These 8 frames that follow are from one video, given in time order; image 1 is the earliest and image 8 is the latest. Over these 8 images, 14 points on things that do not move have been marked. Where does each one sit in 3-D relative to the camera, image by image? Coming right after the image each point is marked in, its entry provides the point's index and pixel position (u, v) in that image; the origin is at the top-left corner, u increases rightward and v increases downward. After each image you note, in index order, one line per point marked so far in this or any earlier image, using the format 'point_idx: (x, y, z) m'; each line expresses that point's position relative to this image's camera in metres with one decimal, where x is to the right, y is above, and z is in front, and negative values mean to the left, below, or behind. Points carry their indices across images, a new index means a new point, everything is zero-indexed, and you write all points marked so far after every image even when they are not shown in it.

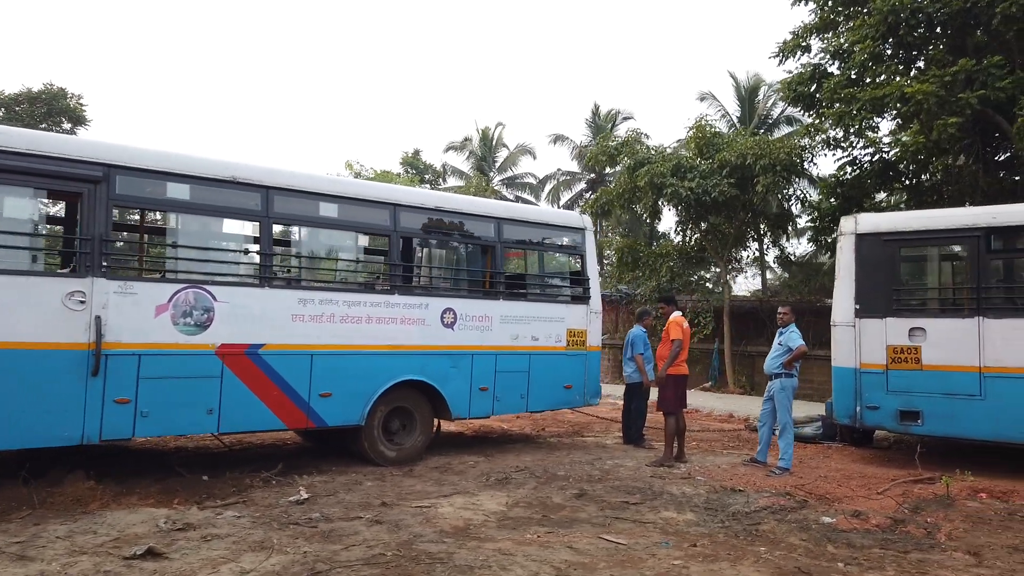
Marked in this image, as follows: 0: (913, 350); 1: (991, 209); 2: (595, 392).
0: (+4.1, -0.6, +7.8) m
1: (+4.8, +0.8, +7.6) m
2: (+1.0, -1.2, +8.8) m
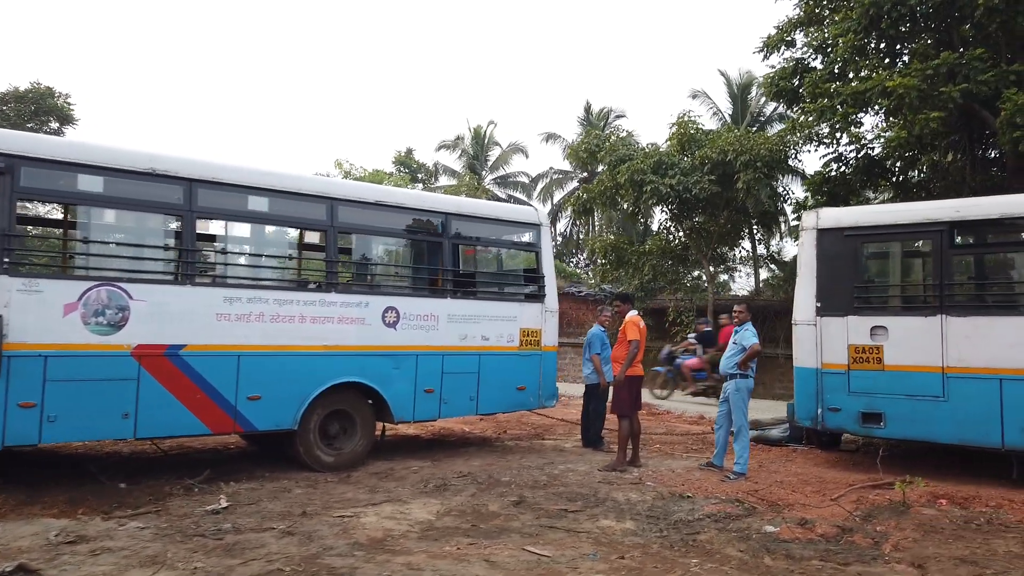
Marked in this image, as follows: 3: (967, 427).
0: (+3.6, -0.6, +7.5) m
1: (+4.3, +0.8, +7.3) m
2: (+0.4, -1.2, +8.5) m
3: (+4.2, -1.3, +7.1) m
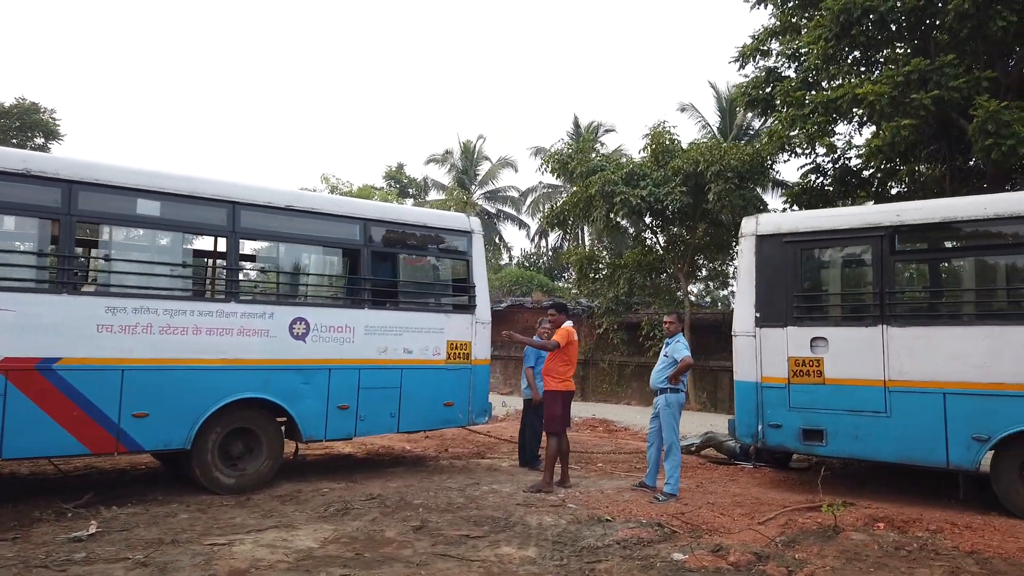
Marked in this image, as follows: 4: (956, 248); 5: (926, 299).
0: (+2.8, -0.7, +7.1) m
1: (+3.5, +0.7, +6.9) m
2: (-0.3, -1.3, +8.1) m
3: (+3.5, -1.4, +6.6) m
4: (+3.8, +0.3, +6.6) m
5: (+3.6, -0.1, +6.7) m
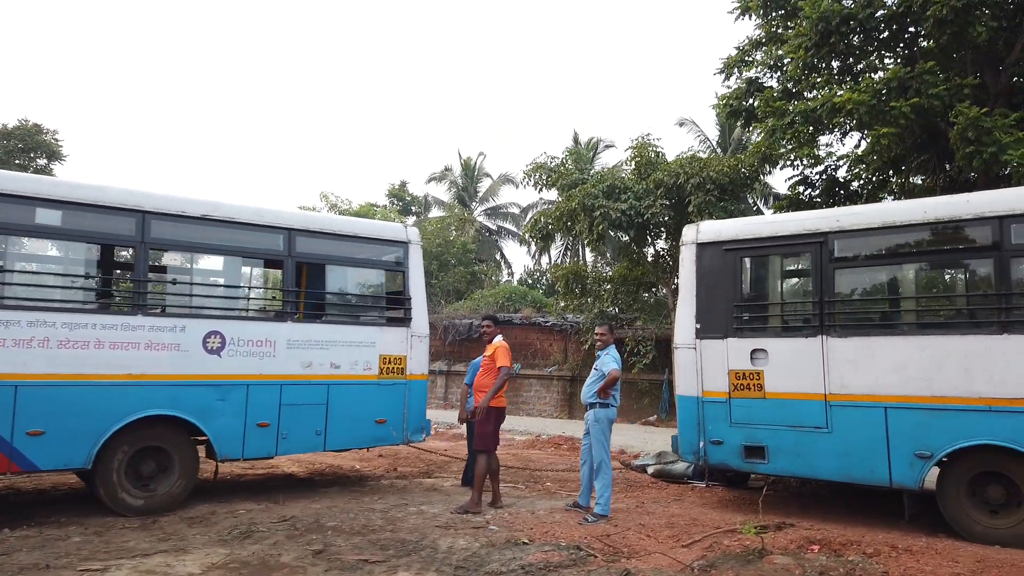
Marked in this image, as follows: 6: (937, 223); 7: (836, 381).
0: (+2.2, -0.8, +6.8) m
1: (+2.8, +0.7, +6.6) m
2: (-1.0, -1.4, +7.8) m
3: (+2.8, -1.4, +6.3) m
4: (+3.2, +0.3, +6.3) m
5: (+2.9, -0.2, +6.3) m
6: (+3.4, +0.5, +6.1) m
7: (+2.7, -0.8, +6.4) m
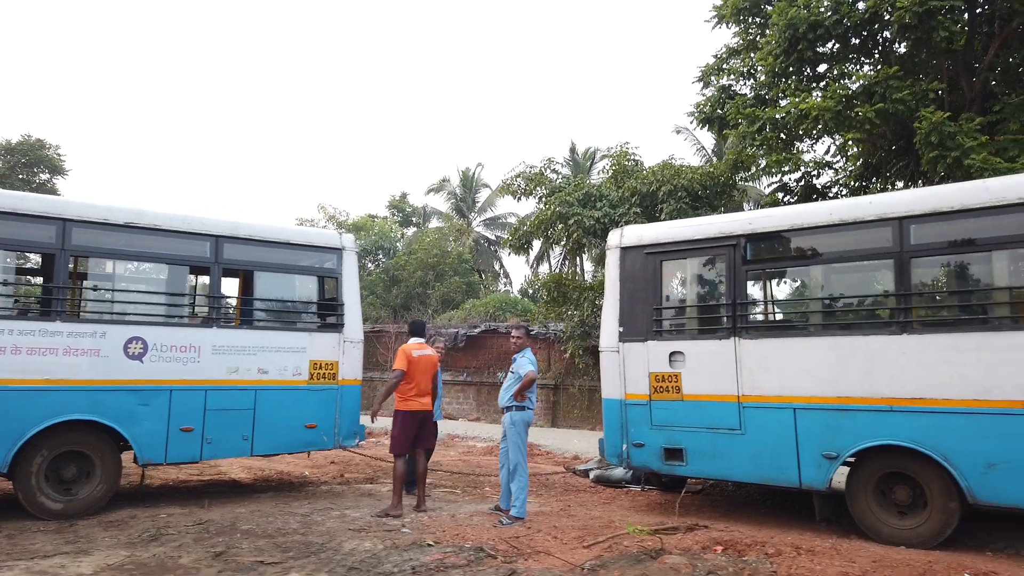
0: (+1.4, -0.8, +6.8) m
1: (+2.1, +0.7, +6.6) m
2: (-1.7, -1.5, +7.8) m
3: (+2.1, -1.4, +6.3) m
4: (+2.4, +0.3, +6.3) m
5: (+2.2, -0.2, +6.3) m
6: (+2.6, +0.5, +6.1) m
7: (+2.0, -0.8, +6.4) m
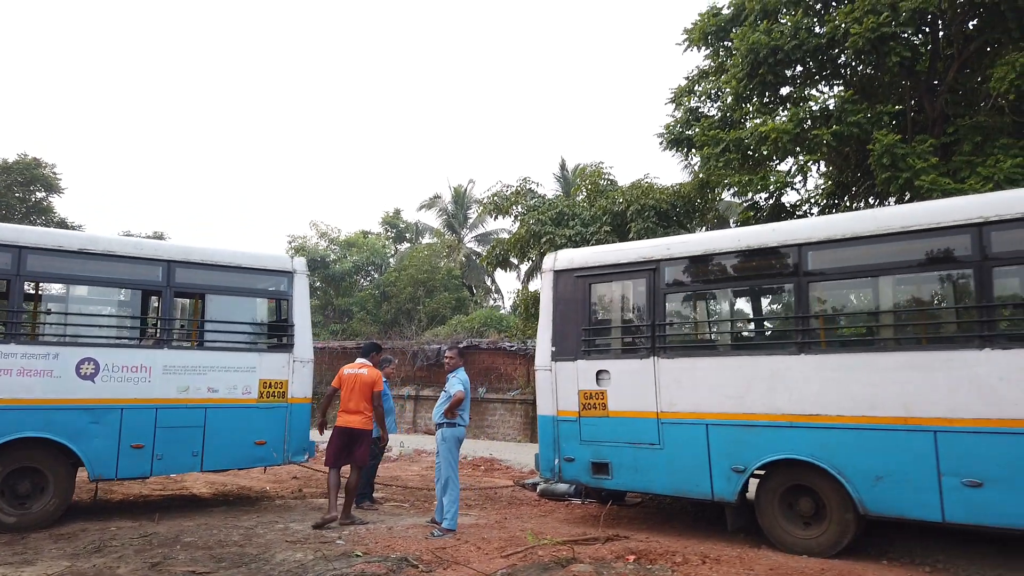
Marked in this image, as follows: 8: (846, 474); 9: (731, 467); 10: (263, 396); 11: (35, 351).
0: (+0.8, -1.0, +7.1) m
1: (+1.5, +0.5, +7.0) m
2: (-2.3, -1.7, +8.2) m
3: (+1.5, -1.6, +6.6) m
4: (+1.8, +0.1, +6.6) m
5: (+1.6, -0.4, +6.7) m
6: (+2.0, +0.3, +6.5) m
7: (+1.4, -1.0, +6.7) m
8: (+2.5, -1.4, +5.8) m
9: (+1.8, -1.5, +6.3) m
10: (-2.6, -1.1, +8.0) m
11: (-4.3, -0.6, +6.9) m
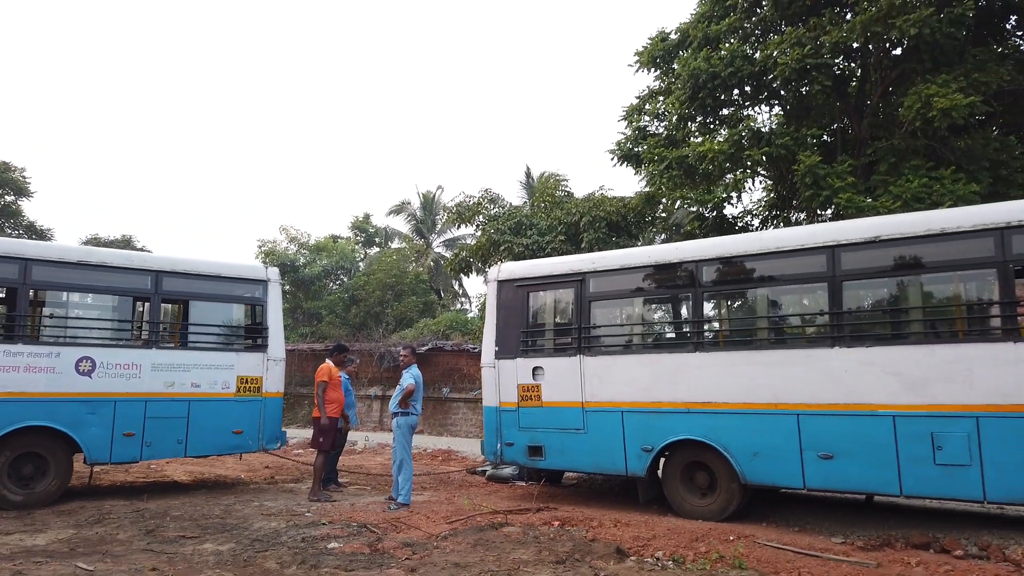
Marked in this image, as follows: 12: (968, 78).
0: (+0.3, -1.1, +8.3) m
1: (+0.9, +0.4, +8.2) m
2: (-2.9, -1.8, +9.2) m
3: (+0.9, -1.7, +7.8) m
4: (+1.2, 0.0, +7.8) m
5: (+1.0, -0.5, +7.9) m
6: (+1.5, +0.2, +7.7) m
7: (+0.8, -1.1, +7.9) m
8: (+2.0, -1.5, +7.0) m
9: (+1.3, -1.6, +7.5) m
10: (-3.2, -1.2, +9.0) m
11: (-4.9, -0.6, +7.8) m
12: (+7.3, +3.4, +12.2) m
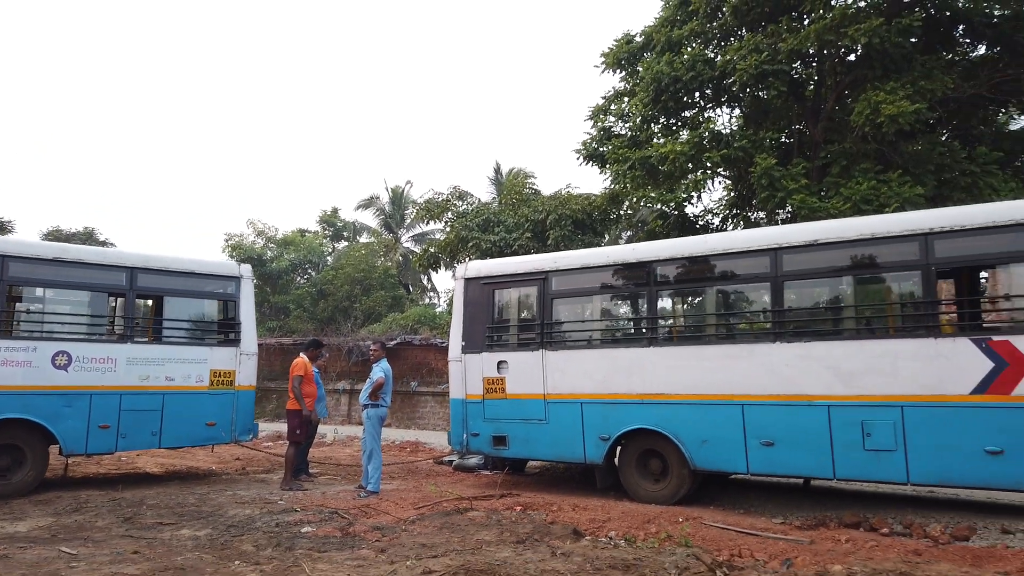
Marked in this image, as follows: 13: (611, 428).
0: (-0.1, -1.1, +8.7) m
1: (+0.5, +0.4, +8.6) m
2: (-3.3, -1.8, +9.5) m
3: (+0.5, -1.7, +8.2) m
4: (+0.9, 0.0, +8.3) m
5: (+0.7, -0.4, +8.3) m
6: (+1.1, +0.3, +8.1) m
7: (+0.4, -1.0, +8.3) m
8: (+1.7, -1.5, +7.5) m
9: (+0.9, -1.6, +8.0) m
10: (-3.6, -1.2, +9.3) m
11: (-5.2, -0.6, +8.0) m
12: (+6.8, +3.4, +12.8) m
13: (+1.0, -1.5, +7.9) m
